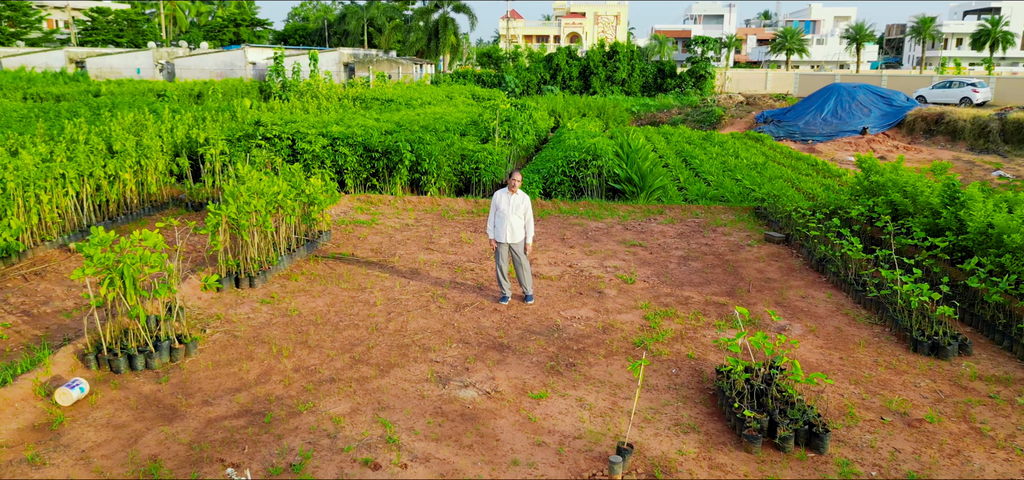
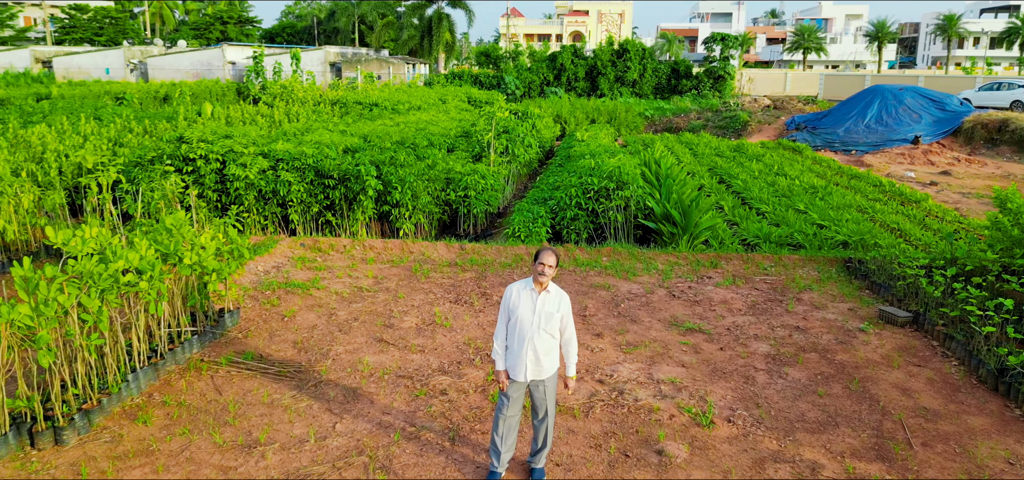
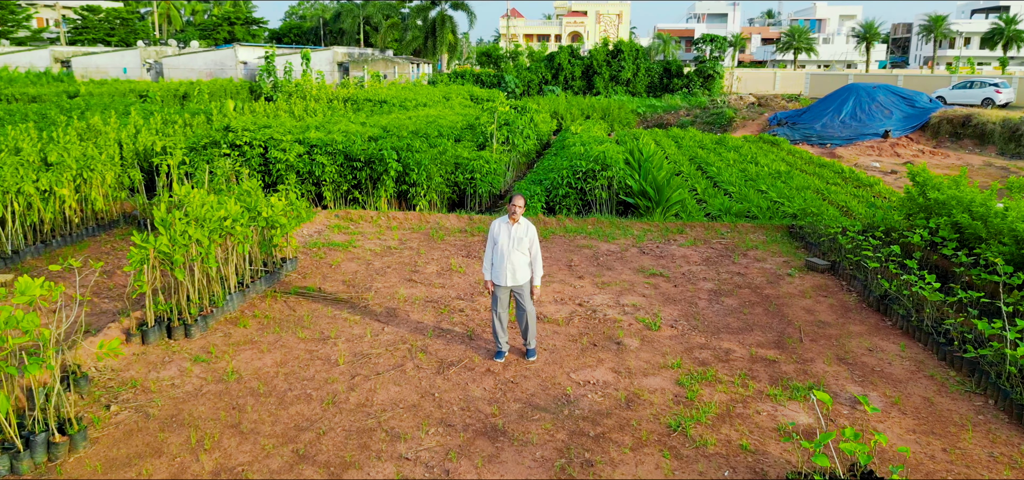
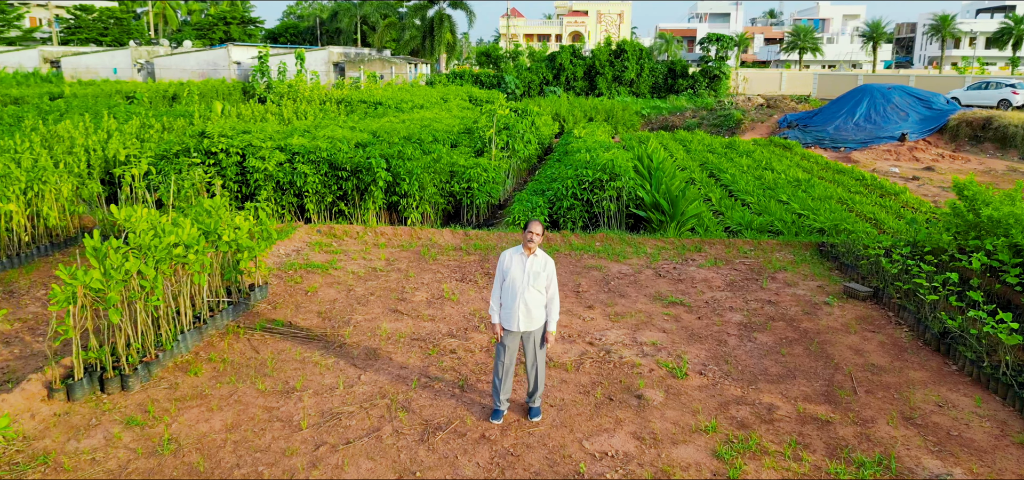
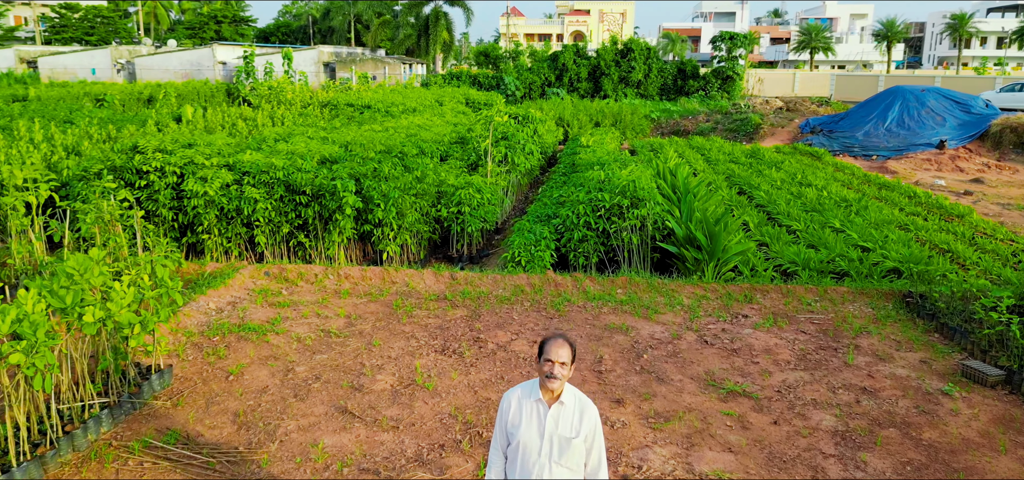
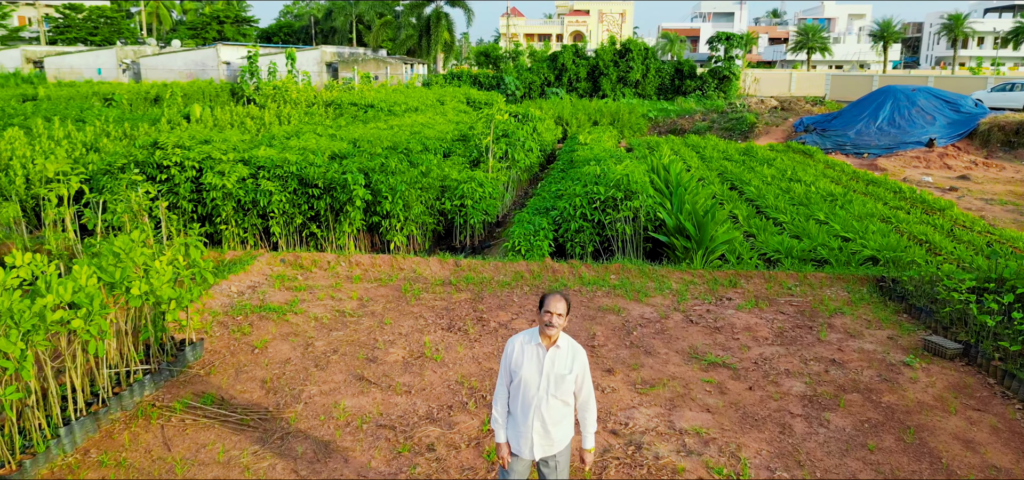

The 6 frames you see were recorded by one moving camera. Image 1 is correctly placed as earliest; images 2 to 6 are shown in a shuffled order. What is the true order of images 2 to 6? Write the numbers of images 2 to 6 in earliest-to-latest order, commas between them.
3, 4, 2, 6, 5
